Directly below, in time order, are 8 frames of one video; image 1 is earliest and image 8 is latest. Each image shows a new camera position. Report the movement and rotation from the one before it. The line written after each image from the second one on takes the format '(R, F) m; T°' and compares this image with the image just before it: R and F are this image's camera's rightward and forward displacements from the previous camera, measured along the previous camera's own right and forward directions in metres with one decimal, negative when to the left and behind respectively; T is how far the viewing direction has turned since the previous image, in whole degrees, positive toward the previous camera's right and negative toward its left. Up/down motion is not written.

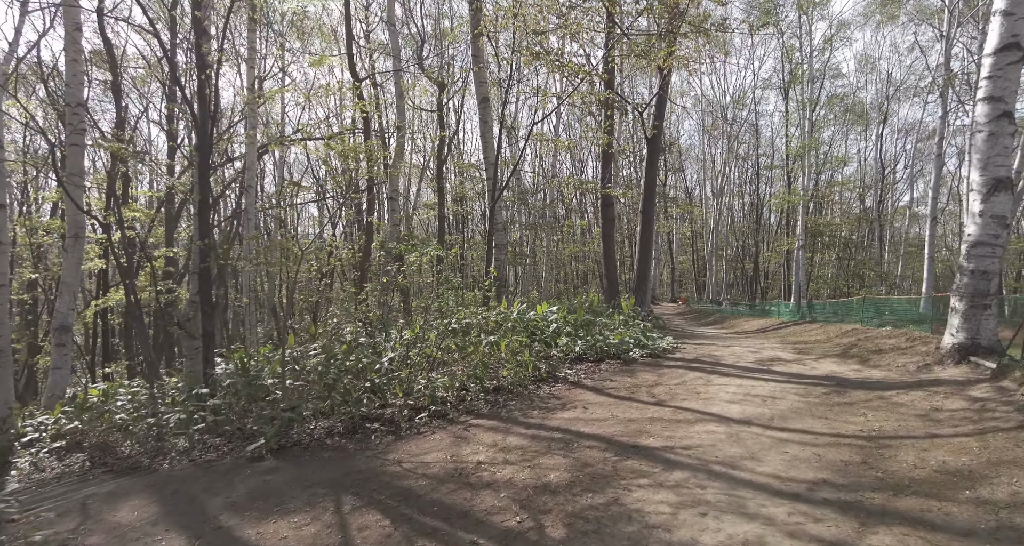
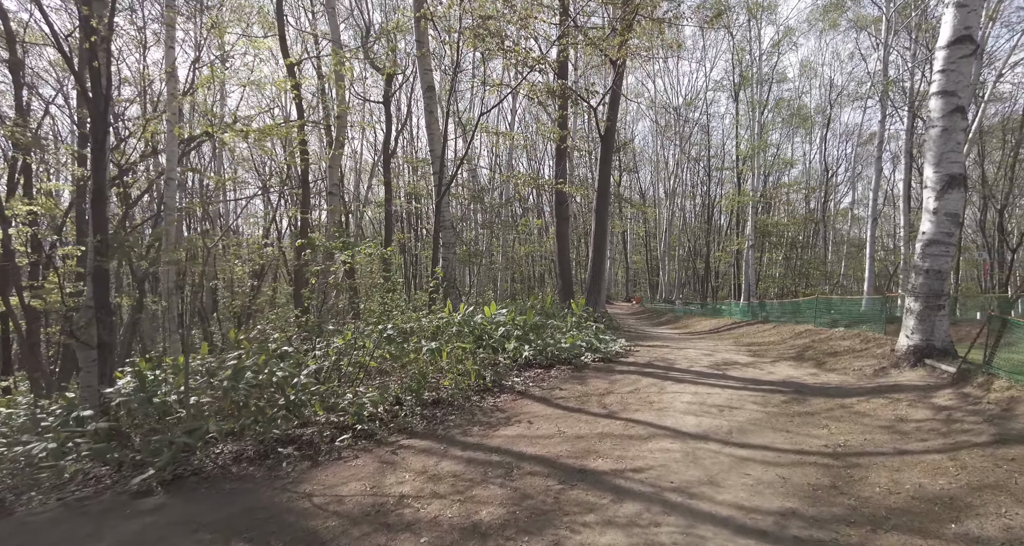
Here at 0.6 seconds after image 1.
(+0.2, +0.6) m; +5°
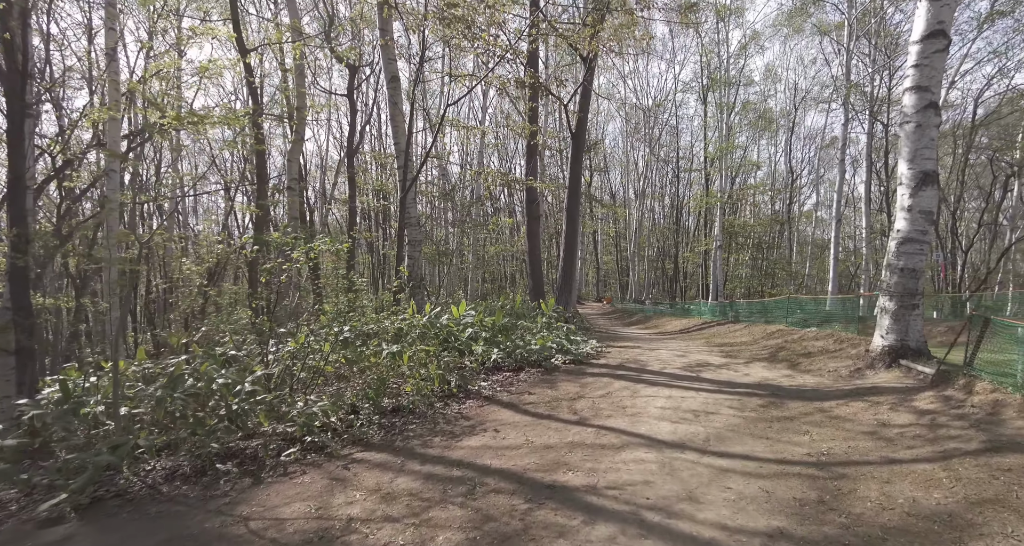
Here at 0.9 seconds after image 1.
(+0.1, +0.3) m; +3°
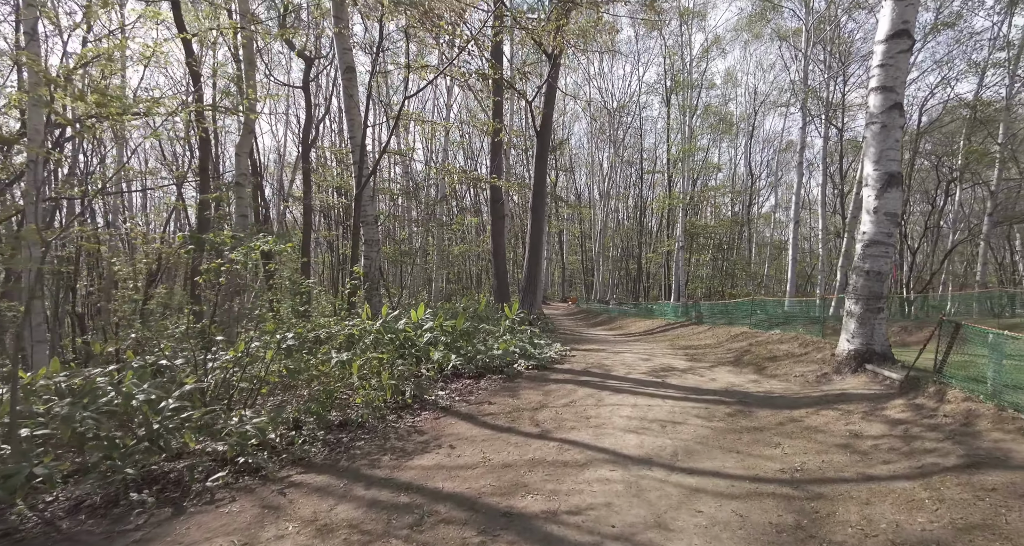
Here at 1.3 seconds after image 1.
(+0.1, +0.3) m; +4°
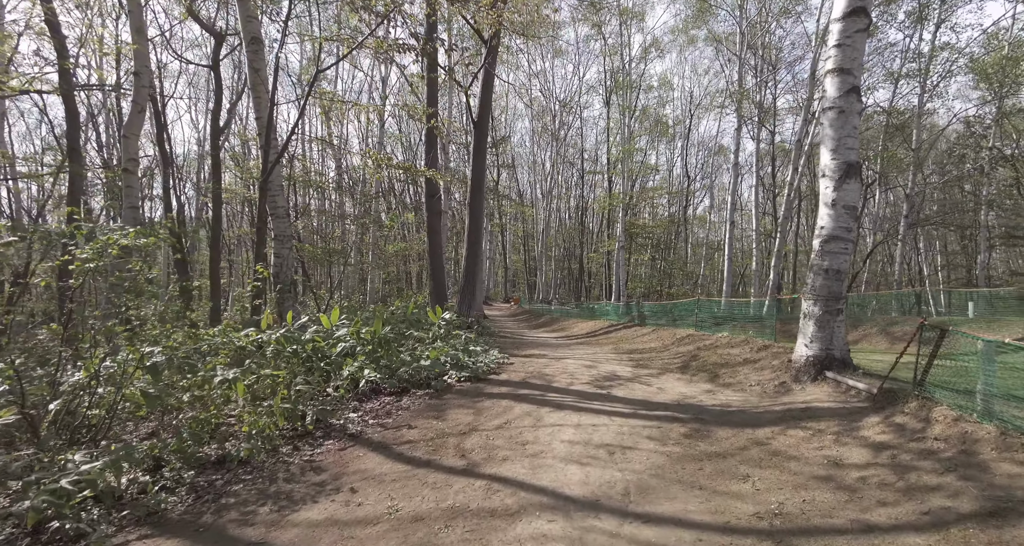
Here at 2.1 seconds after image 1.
(+0.2, +0.8) m; +6°
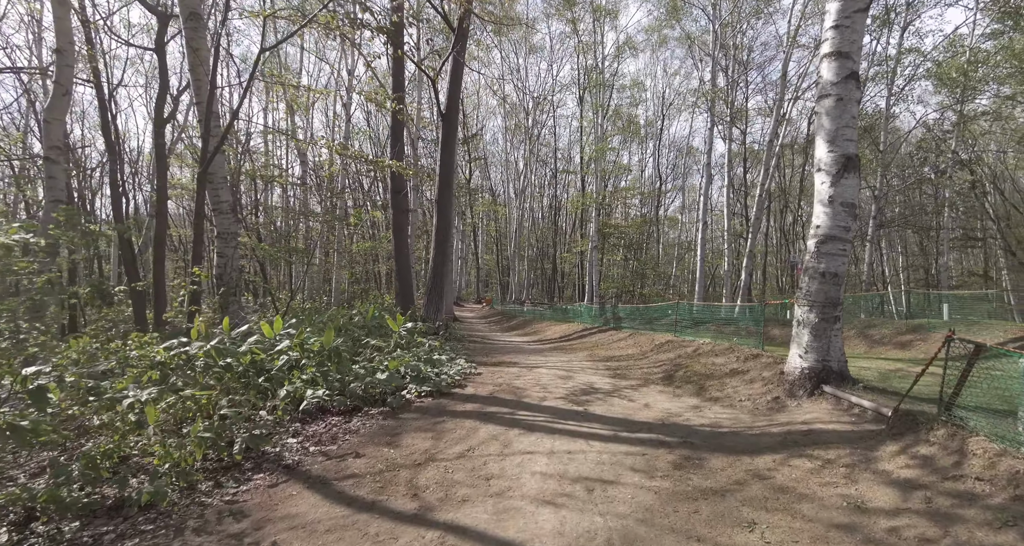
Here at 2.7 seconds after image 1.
(+0.1, +0.6) m; +3°
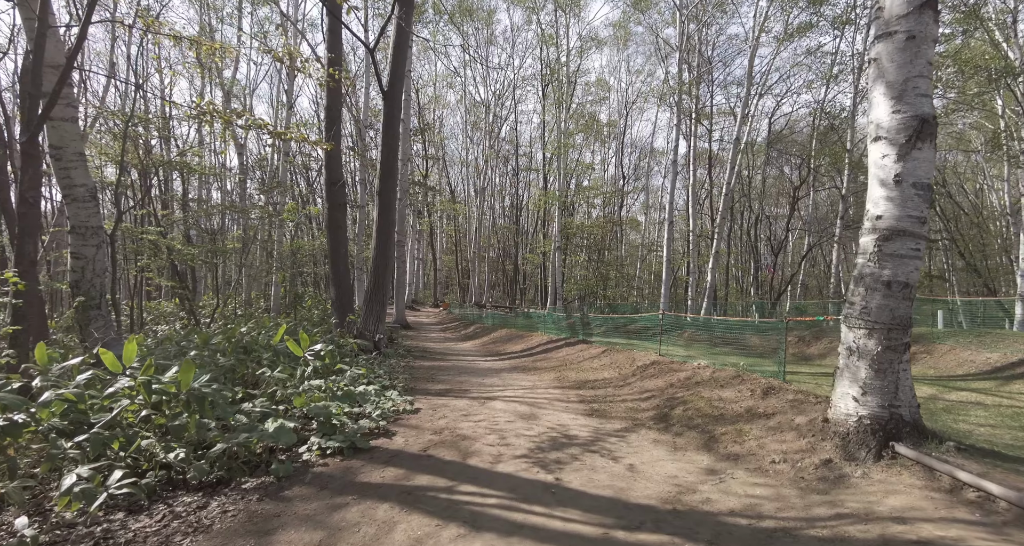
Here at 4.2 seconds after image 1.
(+0.2, +1.6) m; +4°
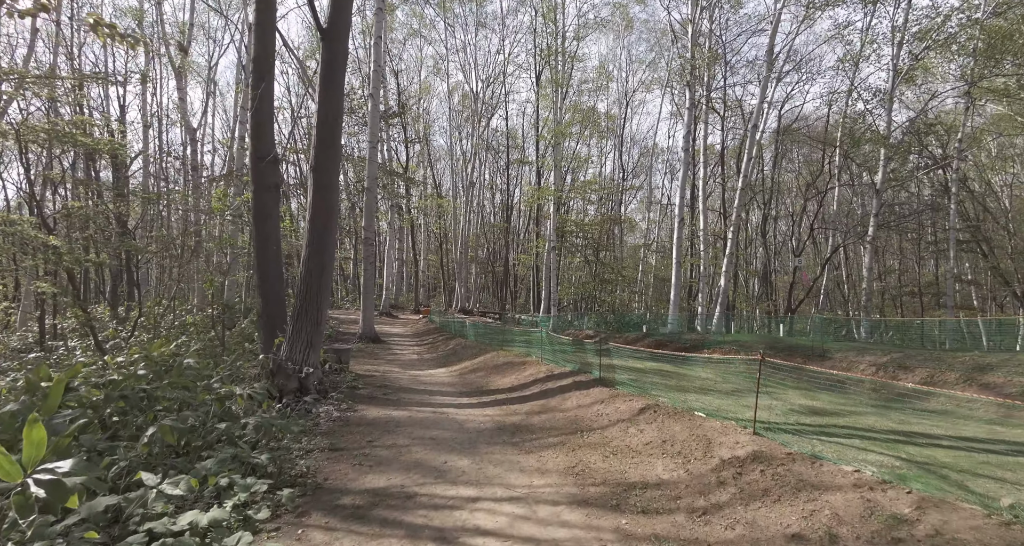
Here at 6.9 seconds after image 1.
(+0.1, +3.0) m; +1°
